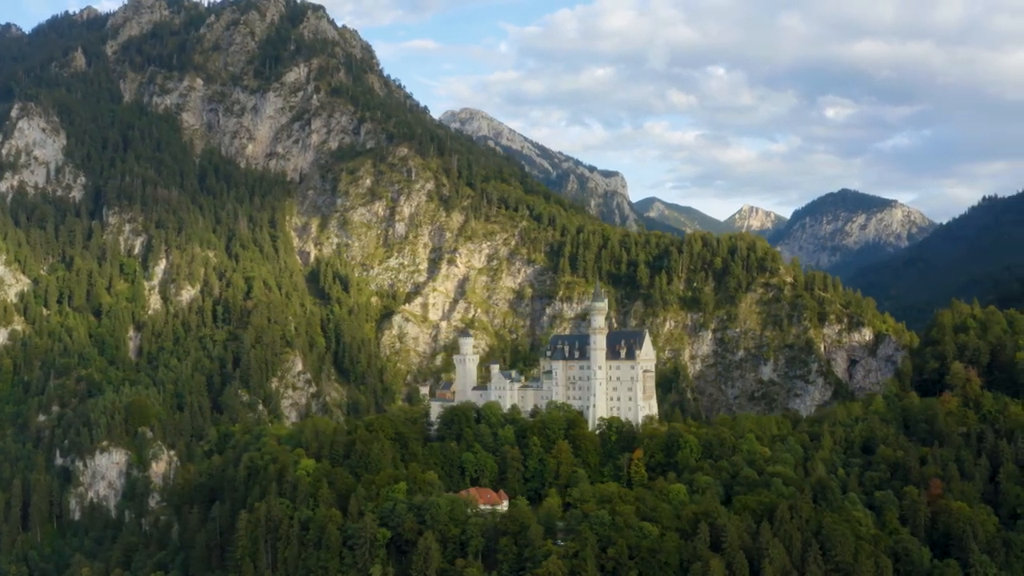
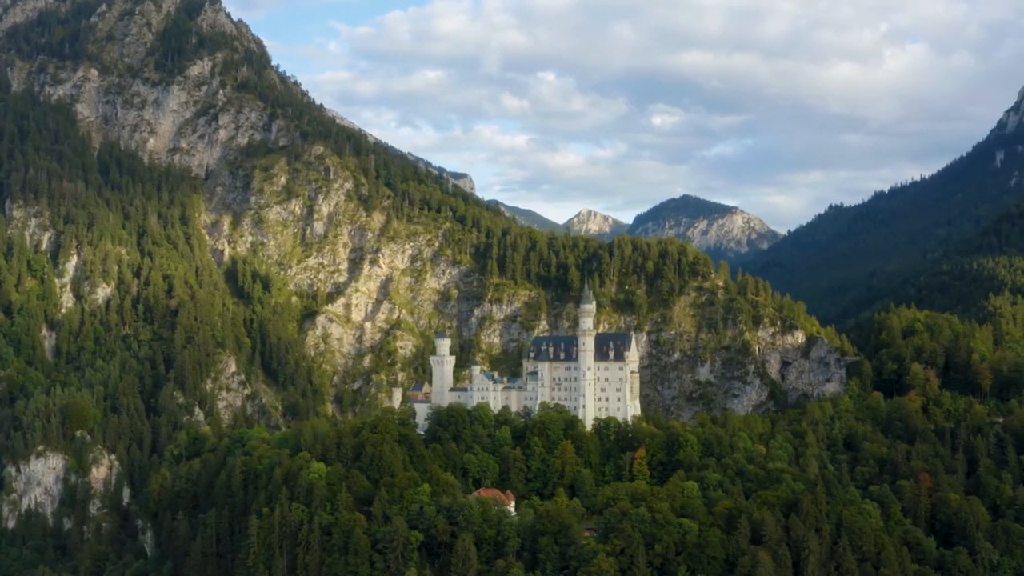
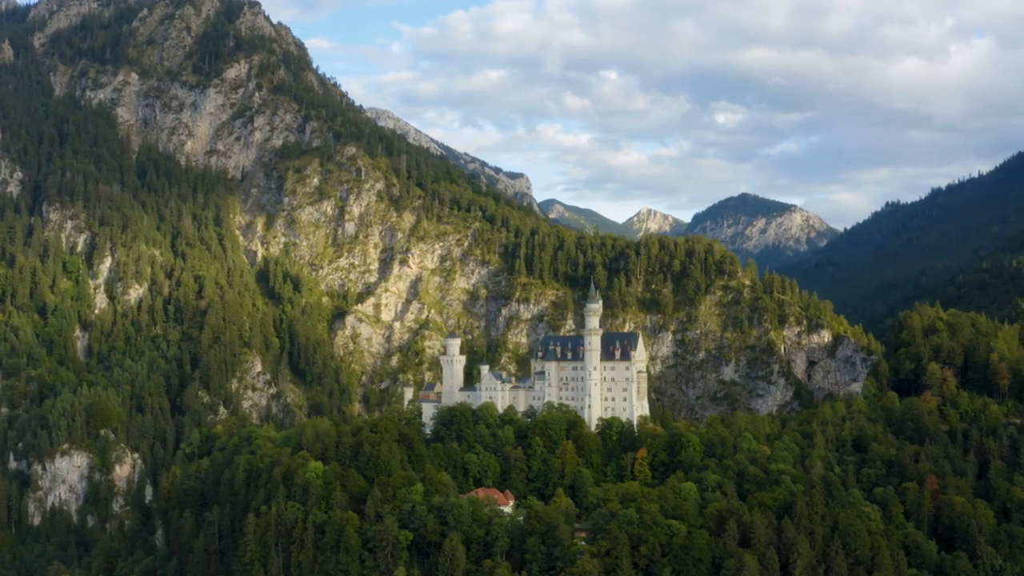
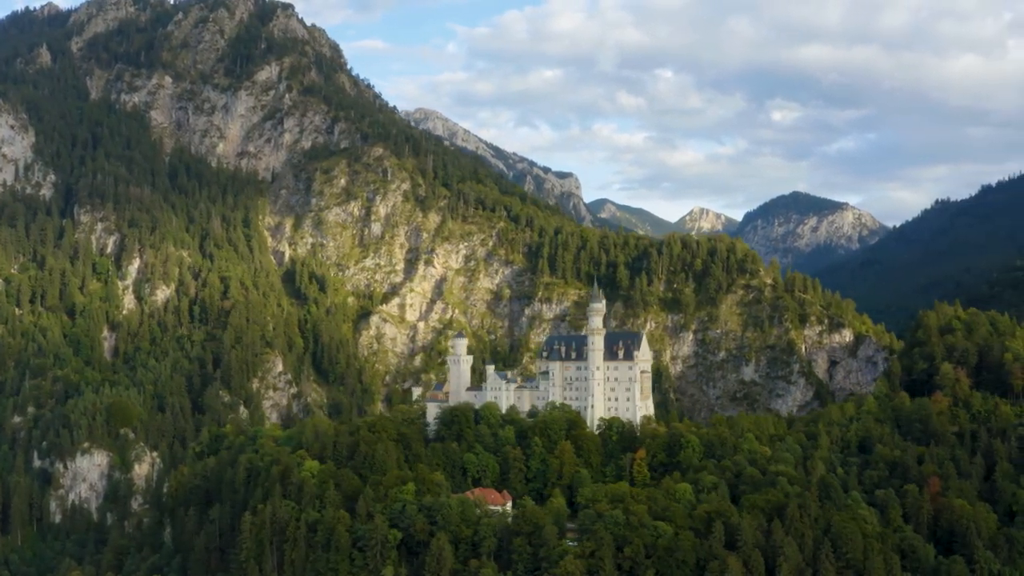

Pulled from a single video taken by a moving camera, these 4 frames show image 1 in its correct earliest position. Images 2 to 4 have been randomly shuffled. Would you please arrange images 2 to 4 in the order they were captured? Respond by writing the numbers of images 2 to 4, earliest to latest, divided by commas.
4, 3, 2
